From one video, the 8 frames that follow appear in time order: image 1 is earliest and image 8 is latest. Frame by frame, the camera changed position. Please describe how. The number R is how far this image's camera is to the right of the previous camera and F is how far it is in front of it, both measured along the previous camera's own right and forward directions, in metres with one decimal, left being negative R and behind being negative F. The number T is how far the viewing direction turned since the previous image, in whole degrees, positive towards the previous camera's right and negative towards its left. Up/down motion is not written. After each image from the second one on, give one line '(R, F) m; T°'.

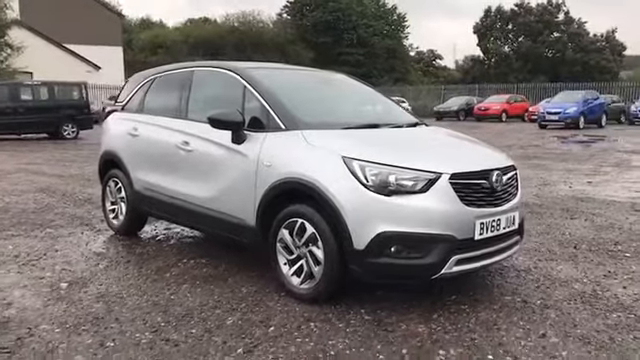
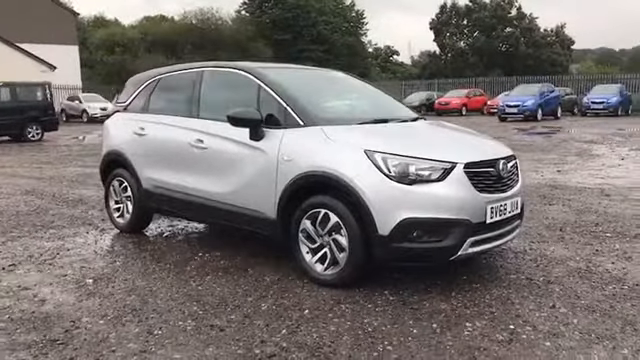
(-0.5, -0.3) m; +4°
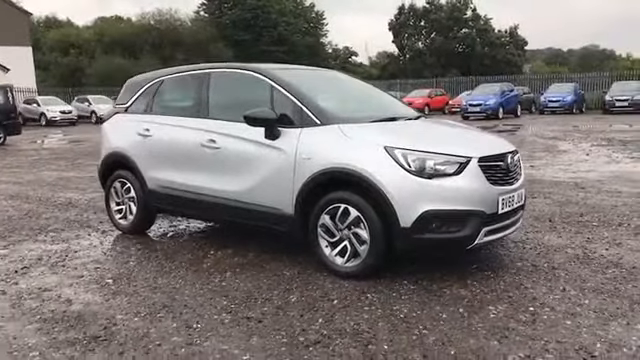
(-0.5, -0.2) m; +4°
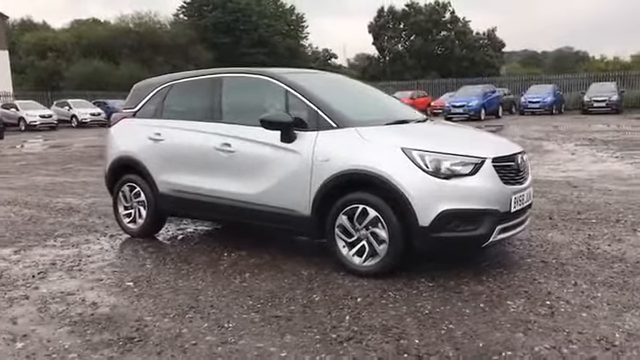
(-0.3, -0.1) m; +2°
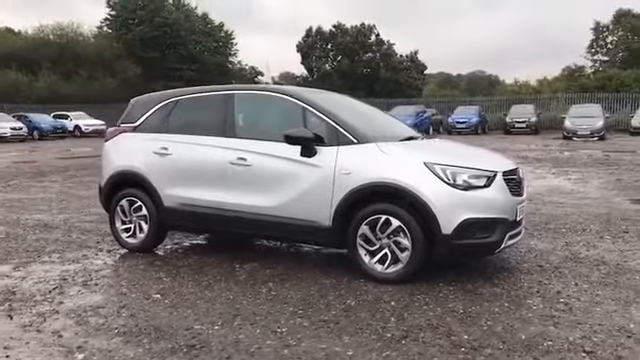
(-0.9, -0.2) m; +8°
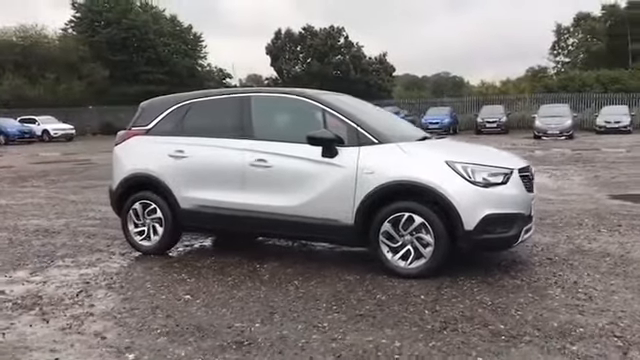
(-0.5, -0.1) m; +3°
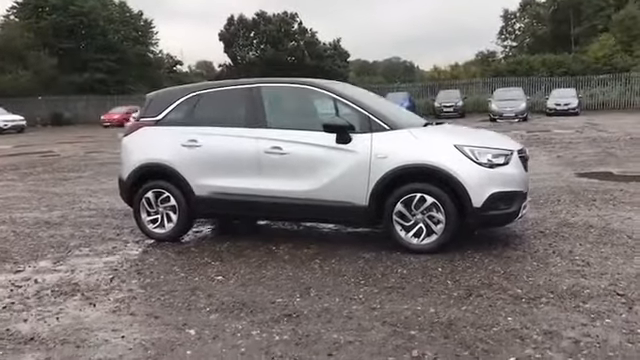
(-0.7, -0.3) m; +5°
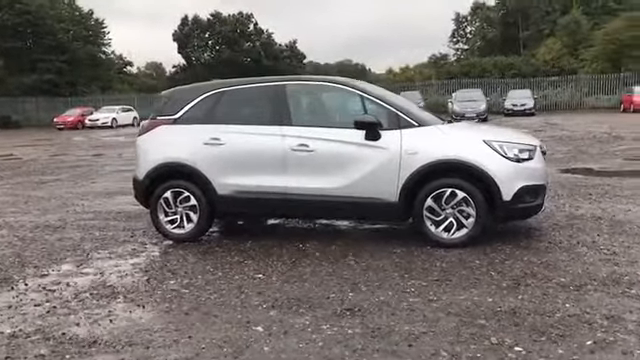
(-0.8, 0.0) m; +5°
